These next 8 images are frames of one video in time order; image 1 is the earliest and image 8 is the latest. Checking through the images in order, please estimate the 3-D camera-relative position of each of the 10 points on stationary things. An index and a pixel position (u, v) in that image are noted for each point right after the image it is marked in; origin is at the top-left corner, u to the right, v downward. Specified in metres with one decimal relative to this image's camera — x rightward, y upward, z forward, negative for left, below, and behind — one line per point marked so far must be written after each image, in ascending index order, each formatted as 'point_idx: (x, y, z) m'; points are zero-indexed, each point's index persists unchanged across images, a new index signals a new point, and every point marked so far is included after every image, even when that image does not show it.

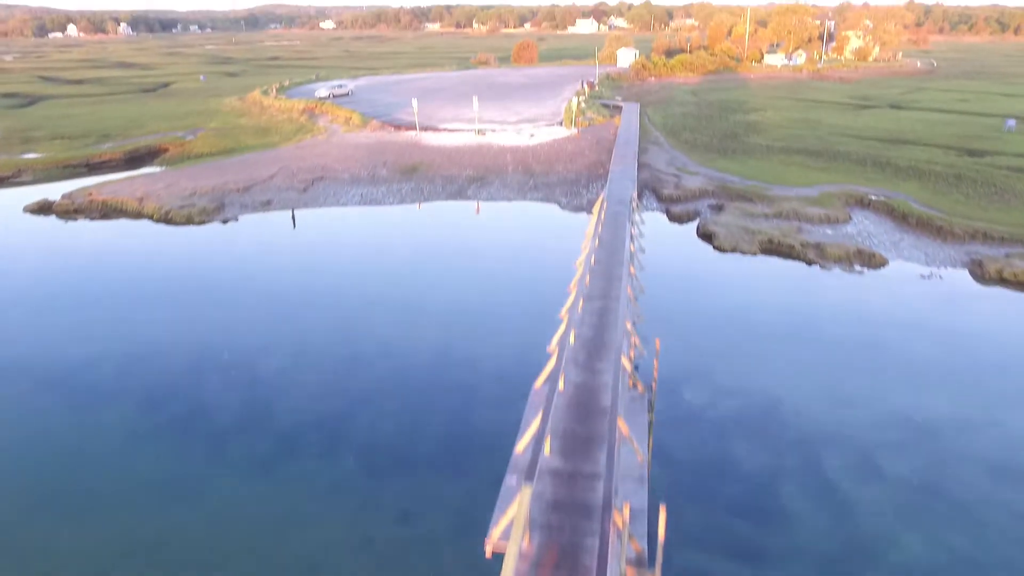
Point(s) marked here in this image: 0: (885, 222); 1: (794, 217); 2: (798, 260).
0: (+11.0, +2.0, +19.2) m
1: (+8.3, +2.1, +19.3) m
2: (+7.5, +0.7, +17.2) m
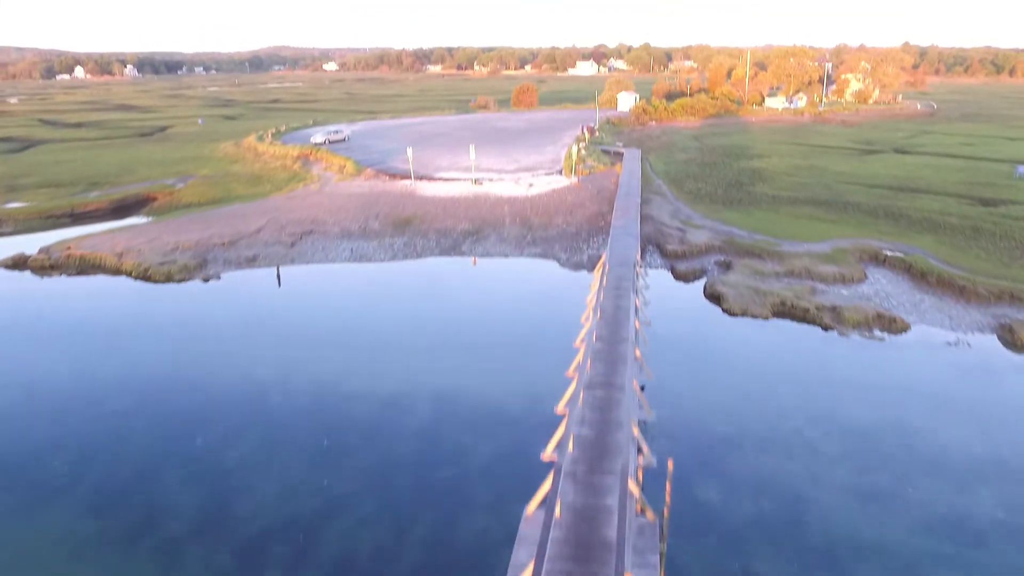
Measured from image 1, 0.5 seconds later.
0: (+10.9, +0.2, +18.1) m
1: (+8.2, +0.3, +18.3) m
2: (+7.4, -0.9, +16.1) m
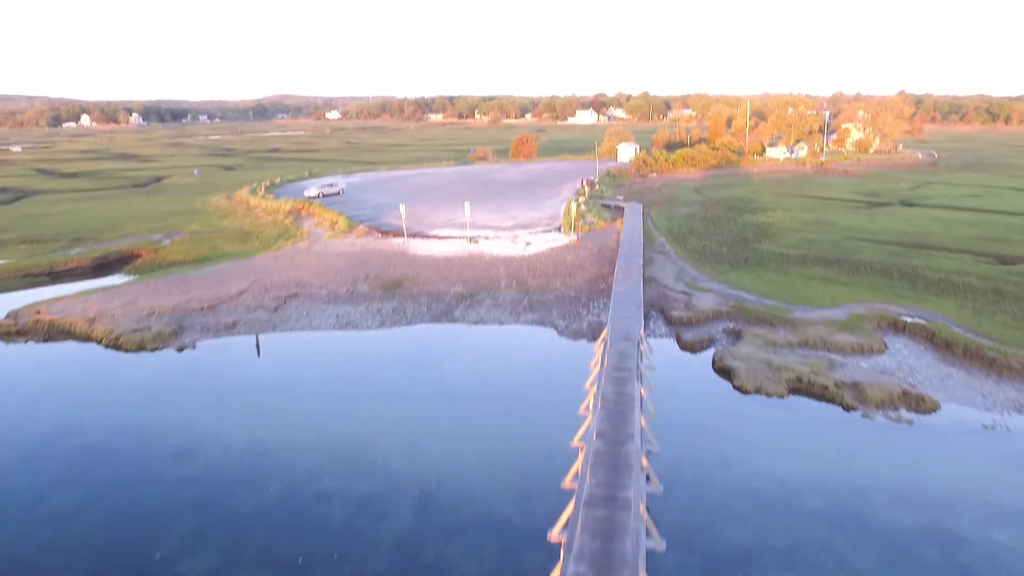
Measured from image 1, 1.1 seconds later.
0: (+10.8, -1.6, +16.9) m
1: (+8.1, -1.5, +17.0) m
2: (+7.3, -2.6, +14.8) m
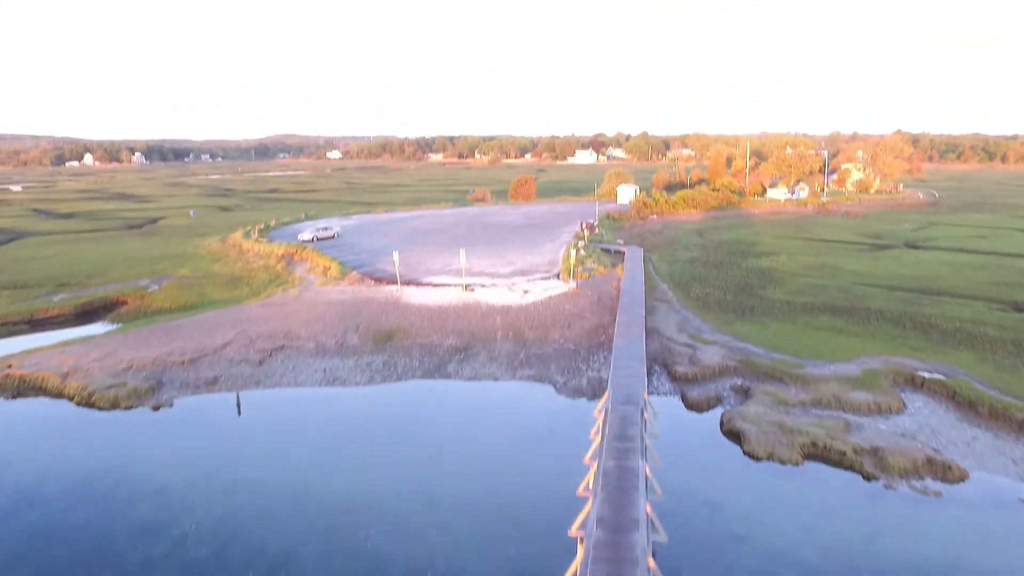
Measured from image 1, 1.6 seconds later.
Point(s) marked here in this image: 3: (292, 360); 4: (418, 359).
0: (+10.6, -3.0, +15.9) m
1: (+8.0, -2.9, +16.0) m
2: (+7.2, -3.9, +13.7) m
3: (-6.5, -2.1, +19.3) m
4: (-2.7, -2.1, +19.1) m
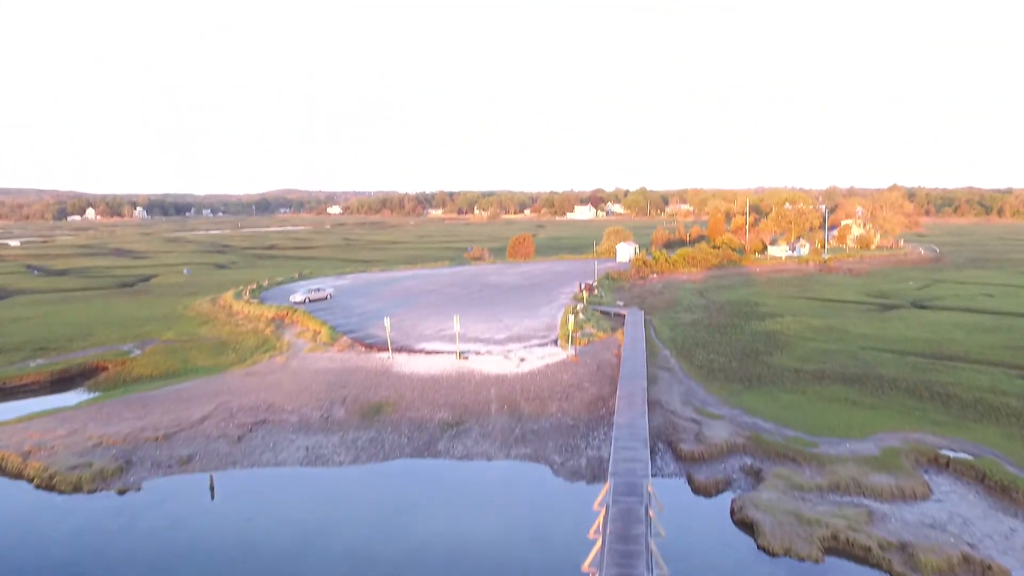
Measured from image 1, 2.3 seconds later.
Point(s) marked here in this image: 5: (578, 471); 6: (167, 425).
0: (+10.5, -4.7, +14.6) m
1: (+7.8, -4.6, +14.8) m
2: (+7.0, -5.4, +12.4) m
3: (-6.6, -4.1, +18.1) m
4: (-2.9, -4.0, +18.0) m
5: (+1.7, -4.6, +16.3) m
6: (-9.8, -3.9, +18.5) m
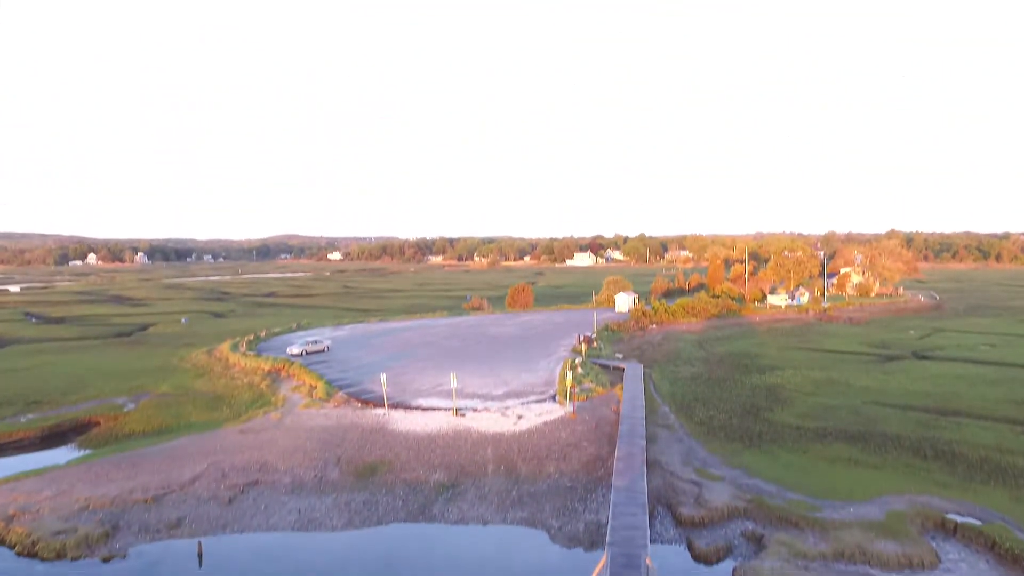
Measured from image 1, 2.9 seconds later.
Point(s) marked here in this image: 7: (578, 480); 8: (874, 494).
0: (+10.4, -6.1, +14.2) m
1: (+7.7, -6.0, +14.4) m
2: (+6.9, -6.6, +12.0) m
3: (-6.7, -5.7, +17.8) m
4: (-3.0, -5.6, +17.6) m
5: (+1.6, -6.0, +15.9) m
6: (-9.9, -5.5, +18.2) m
7: (+1.8, -5.3, +18.2) m
8: (+9.6, -5.5, +17.4) m
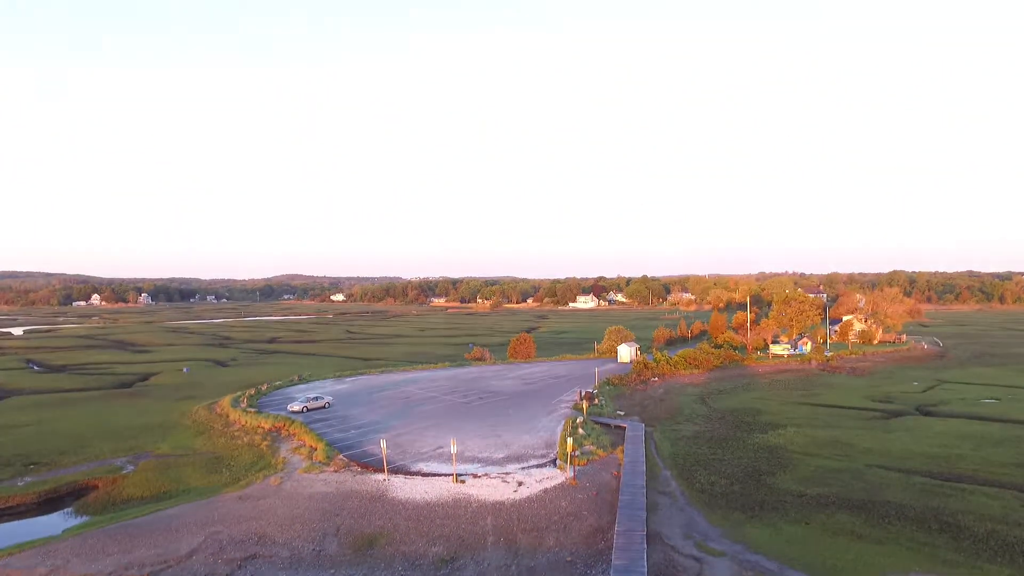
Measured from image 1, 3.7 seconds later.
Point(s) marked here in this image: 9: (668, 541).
0: (+10.4, -7.9, +14.0) m
1: (+7.7, -7.8, +14.1) m
2: (+6.9, -8.3, +11.7) m
3: (-6.7, -7.7, +17.6) m
4: (-3.0, -7.6, +17.4) m
5: (+1.5, -7.9, +15.7) m
6: (-9.9, -7.5, +18.0) m
7: (+1.8, -7.3, +18.0) m
8: (+9.6, -7.5, +17.1) m
9: (+4.5, -7.2, +18.7) m
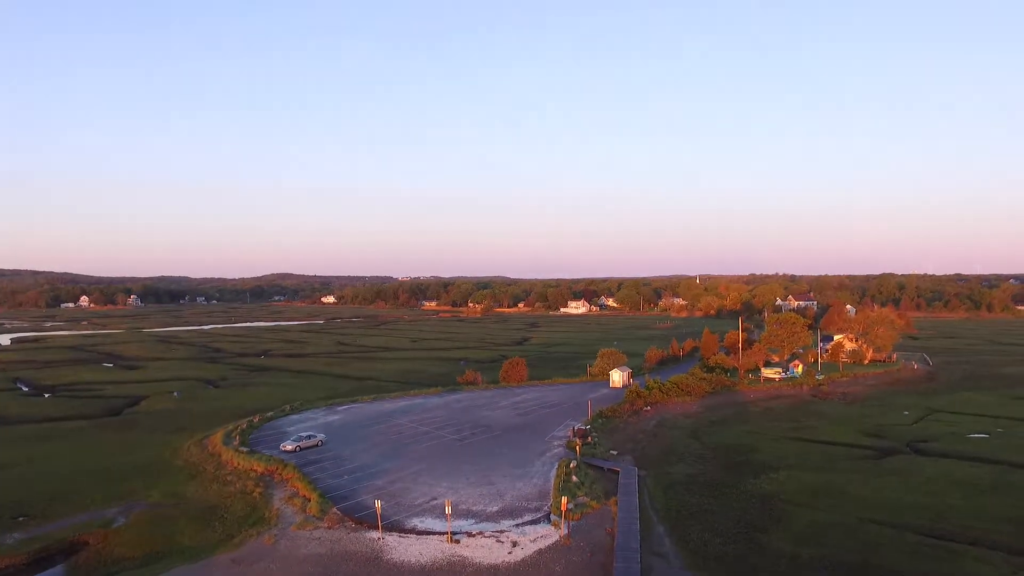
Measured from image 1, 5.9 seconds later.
0: (+10.3, -10.2, +14.2) m
1: (+7.6, -10.1, +14.3) m
2: (+6.8, -10.6, +11.9) m
3: (-6.9, -9.8, +17.5) m
4: (-3.1, -9.7, +17.4) m
5: (+1.4, -10.1, +15.8) m
6: (-10.0, -9.6, +17.9) m
7: (+1.7, -9.5, +18.1) m
8: (+9.4, -9.7, +17.3) m
9: (+4.4, -9.4, +18.8) m
